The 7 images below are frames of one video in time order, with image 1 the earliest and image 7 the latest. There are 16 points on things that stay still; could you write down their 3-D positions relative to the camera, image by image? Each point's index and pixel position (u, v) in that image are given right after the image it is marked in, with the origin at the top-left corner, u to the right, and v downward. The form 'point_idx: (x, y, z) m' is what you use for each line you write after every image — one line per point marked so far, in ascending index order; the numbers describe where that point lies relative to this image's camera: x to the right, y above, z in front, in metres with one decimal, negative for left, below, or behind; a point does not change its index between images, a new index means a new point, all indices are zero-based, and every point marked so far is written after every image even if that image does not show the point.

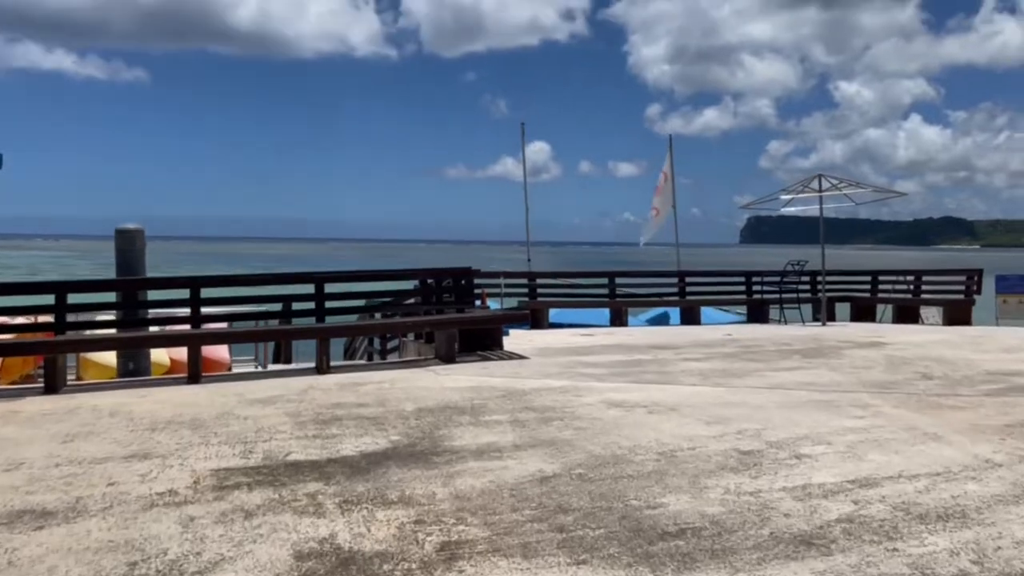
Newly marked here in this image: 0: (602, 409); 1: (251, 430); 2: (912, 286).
0: (+0.8, -1.1, +7.1) m
1: (-2.1, -1.1, +6.5) m
2: (+8.2, 0.0, +16.5) m
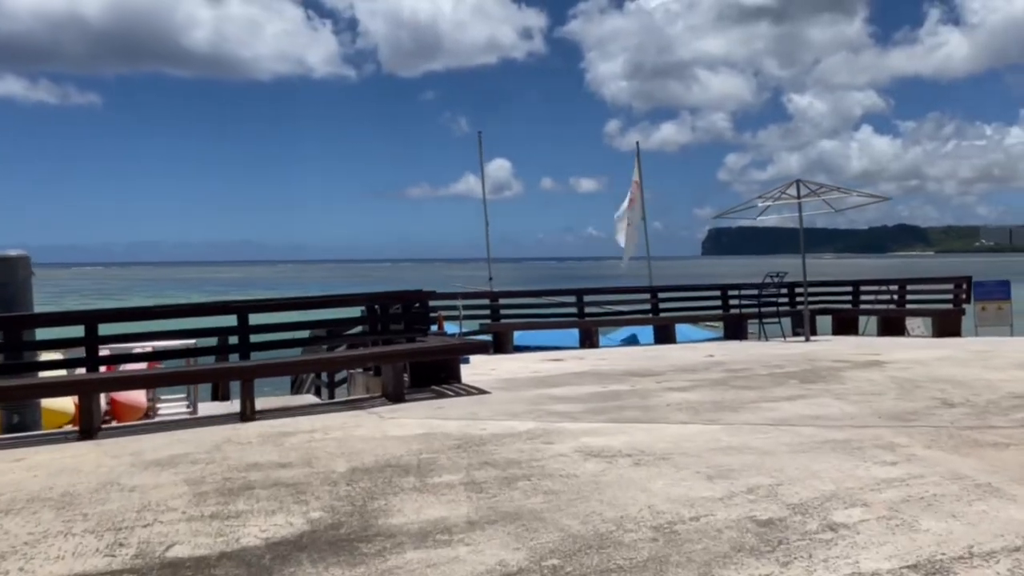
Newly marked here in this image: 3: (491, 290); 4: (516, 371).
0: (+0.5, -1.2, +5.8) m
1: (-2.4, -1.4, +5.1) m
2: (+7.4, -0.2, +15.6) m
3: (-0.4, 0.0, +14.7) m
4: (+0.1, -1.1, +10.7) m
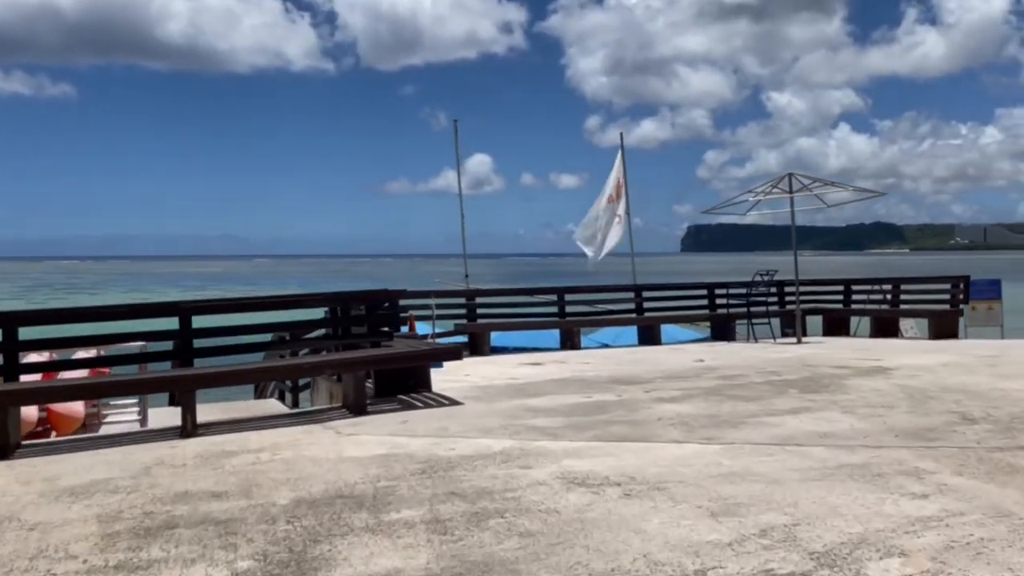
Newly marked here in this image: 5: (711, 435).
0: (+0.3, -1.3, +5.0) m
1: (-2.6, -1.4, +4.2) m
2: (+7.0, -0.1, +14.9) m
3: (-0.8, 0.0, +13.9) m
4: (-0.2, -1.1, +9.9) m
5: (+1.6, -1.1, +6.3) m
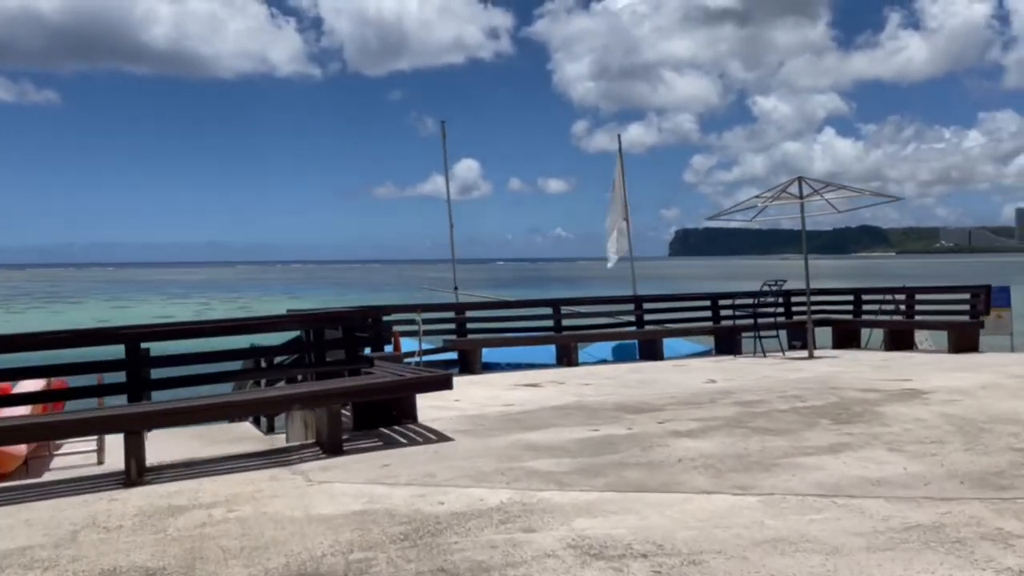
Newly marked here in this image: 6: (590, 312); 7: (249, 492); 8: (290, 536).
0: (+0.3, -1.4, +4.1) m
1: (-2.5, -1.6, +3.3) m
2: (+6.9, -0.3, +14.1) m
3: (-0.9, -0.2, +13.0) m
4: (-0.3, -1.3, +8.9) m
5: (+1.5, -1.3, +5.4) m
6: (+1.3, -0.4, +13.8) m
7: (-1.8, -1.4, +5.7) m
8: (-1.3, -1.4, +4.8) m
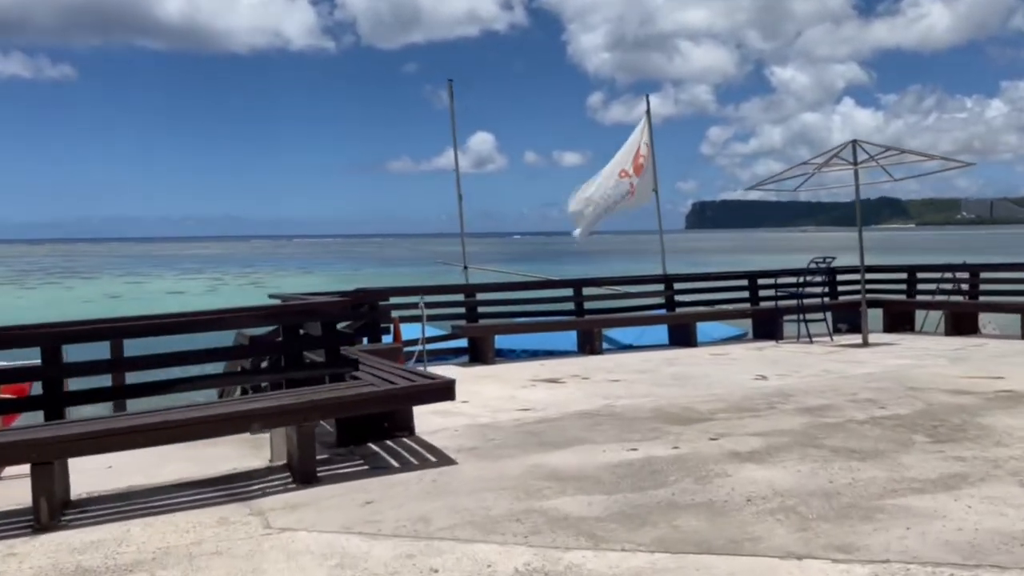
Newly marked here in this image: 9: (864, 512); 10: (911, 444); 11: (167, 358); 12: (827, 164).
0: (+0.4, -1.4, +2.7) m
1: (-2.5, -1.6, +2.0) m
2: (+7.1, 0.0, +12.6) m
3: (-0.7, +0.1, +11.6) m
4: (-0.1, -1.1, +7.6) m
5: (+1.6, -1.2, +4.0) m
6: (+1.6, -0.1, +12.3) m
7: (-1.7, -1.4, +4.3) m
8: (-1.2, -1.4, +3.4) m
9: (+1.9, -1.2, +4.3) m
10: (+2.8, -1.1, +5.6) m
11: (-2.7, -0.5, +6.3) m
12: (+4.7, +1.8, +12.1) m
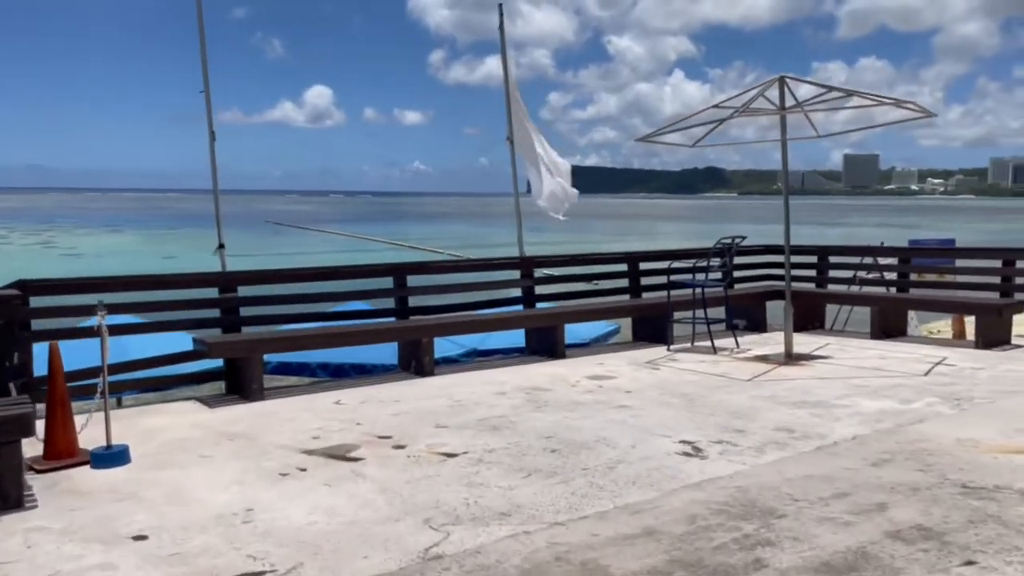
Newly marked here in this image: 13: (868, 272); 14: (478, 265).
0: (0.0, -1.7, -1.0) m
1: (-2.6, -2.0, -2.3) m
2: (+4.7, +0.2, +9.9) m
3: (-2.7, +0.2, +7.4) m
4: (-1.4, -1.2, +3.6) m
5: (+1.0, -1.5, +0.5) m
6: (-0.6, 0.0, +8.6) m
7: (-2.3, -1.6, +0.2) m
8: (-1.7, -1.7, -0.6) m
9: (+1.2, -1.5, +0.9) m
10: (+1.8, -1.3, +2.3) m
11: (-3.7, -0.7, +1.9) m
12: (+2.5, +1.9, +8.9) m
13: (+4.6, +0.2, +10.6) m
14: (-0.3, +0.2, +8.9) m
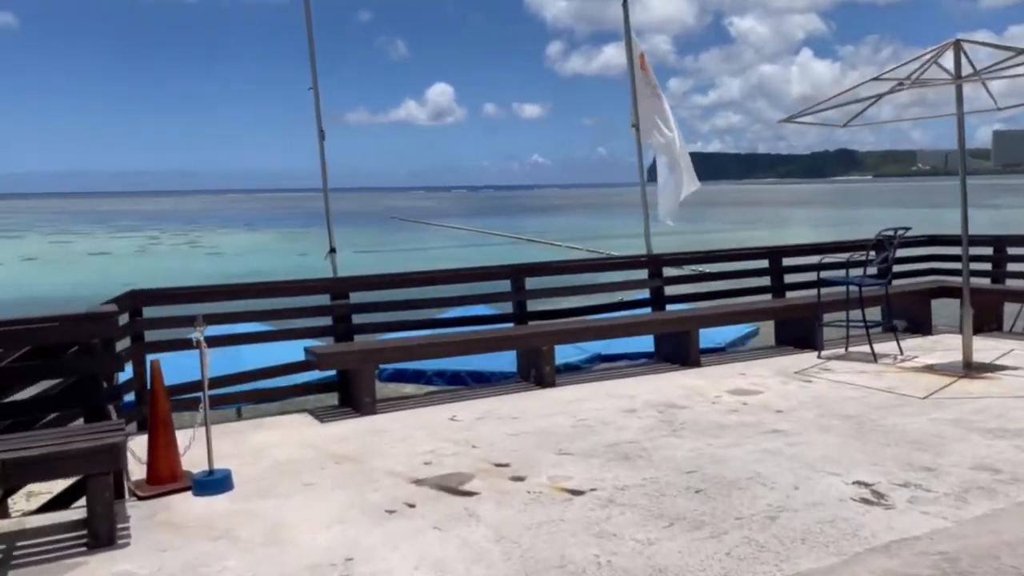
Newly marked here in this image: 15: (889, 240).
0: (-0.1, -1.9, -1.7) m
1: (-2.9, -2.1, -2.6) m
2: (+6.1, +0.2, +8.4) m
3: (-1.6, +0.1, +7.0) m
4: (-0.9, -1.3, +3.1) m
5: (+1.1, -1.6, -0.3) m
6: (+0.6, 0.0, +7.9) m
7: (-2.3, -1.8, -0.2) m
8: (-1.7, -1.9, -1.1) m
9: (+1.3, -1.6, 0.0) m
10: (+2.1, -1.3, +1.3) m
11: (-3.4, -0.8, +1.7) m
12: (+3.7, +2.0, +7.7) m
13: (+6.1, +0.3, +9.1) m
14: (+0.9, +0.2, +8.2) m
15: (+4.0, +0.5, +8.6) m
